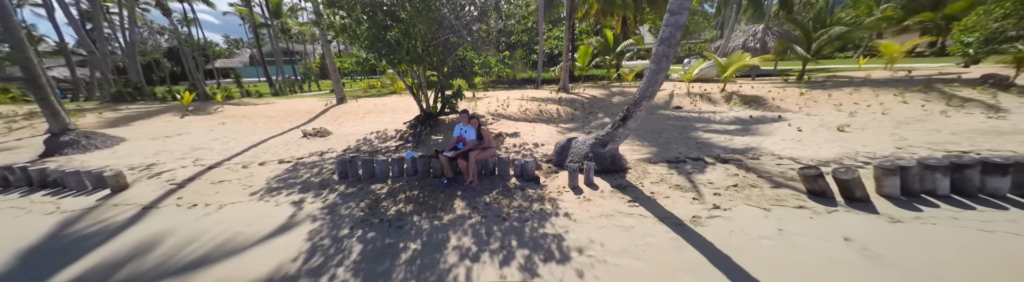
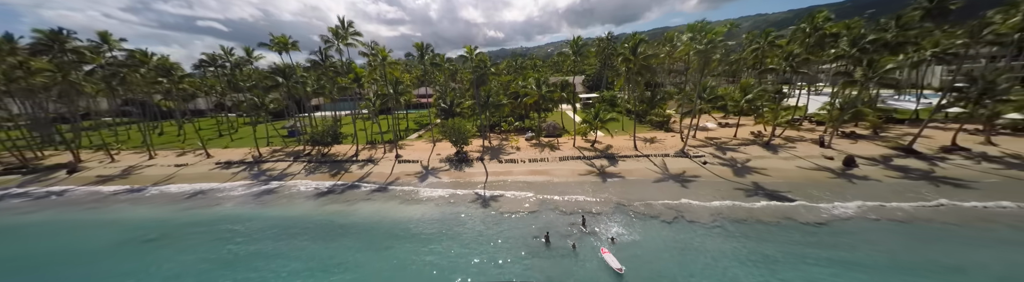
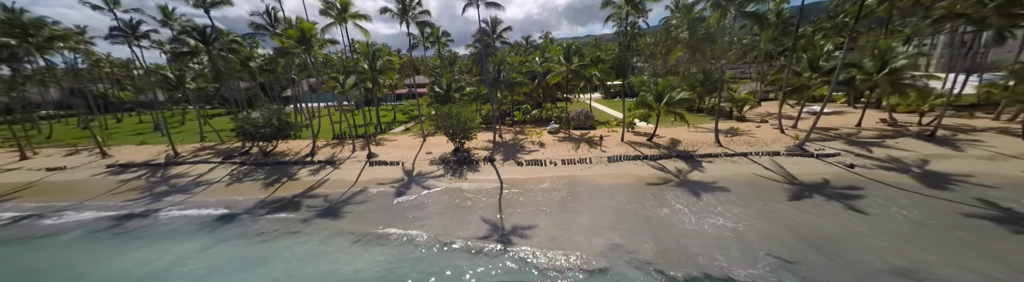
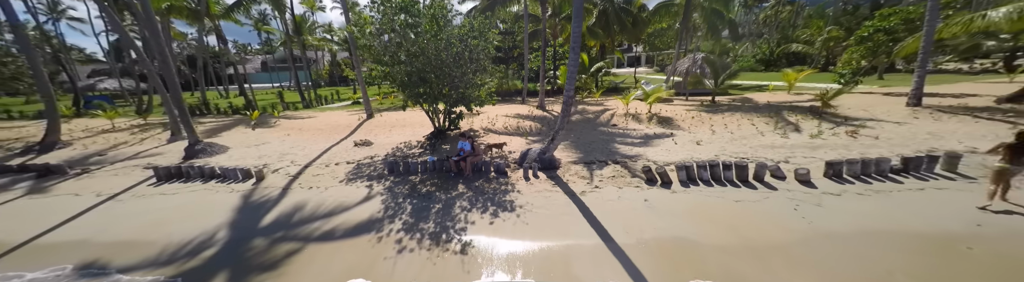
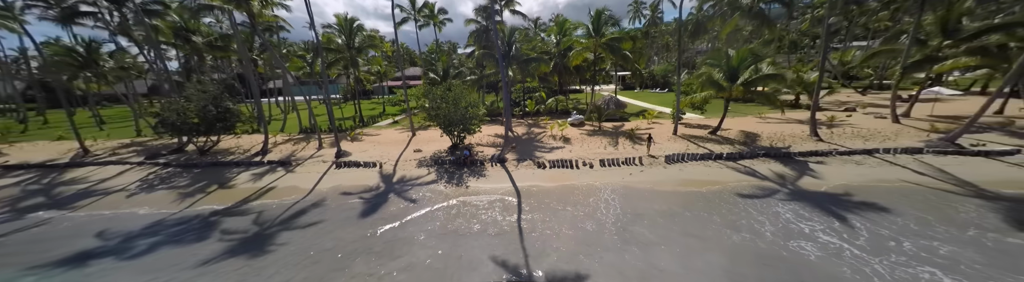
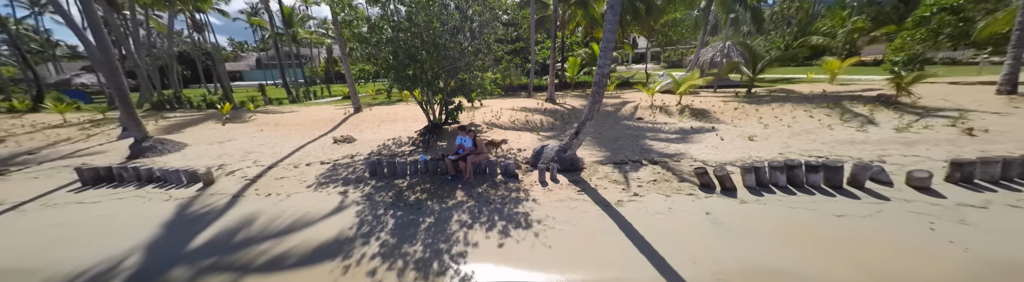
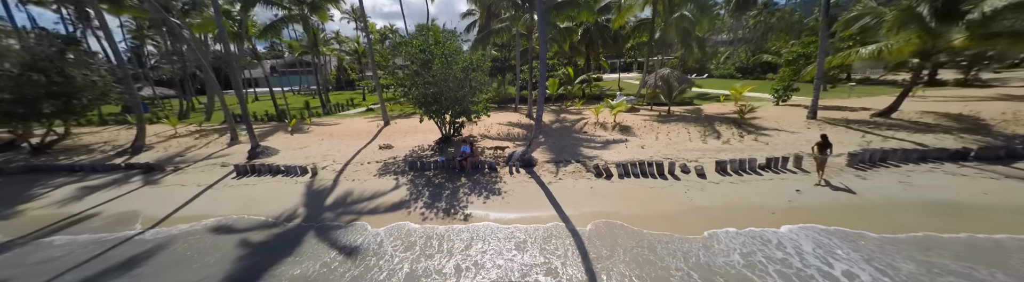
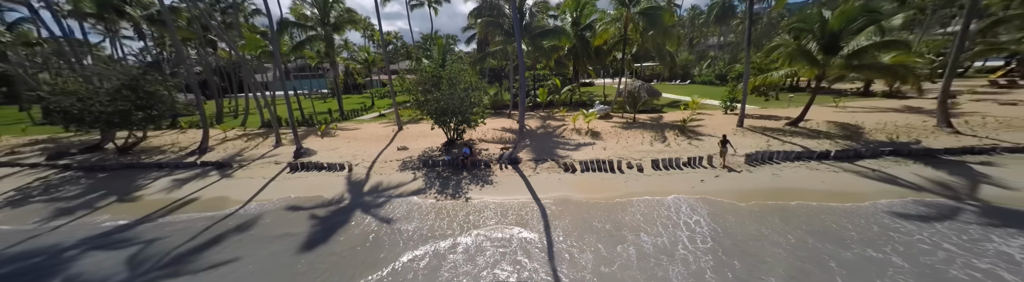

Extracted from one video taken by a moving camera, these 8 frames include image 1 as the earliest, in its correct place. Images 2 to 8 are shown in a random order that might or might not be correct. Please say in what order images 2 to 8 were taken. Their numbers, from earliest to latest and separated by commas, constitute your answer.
6, 4, 7, 8, 5, 3, 2
